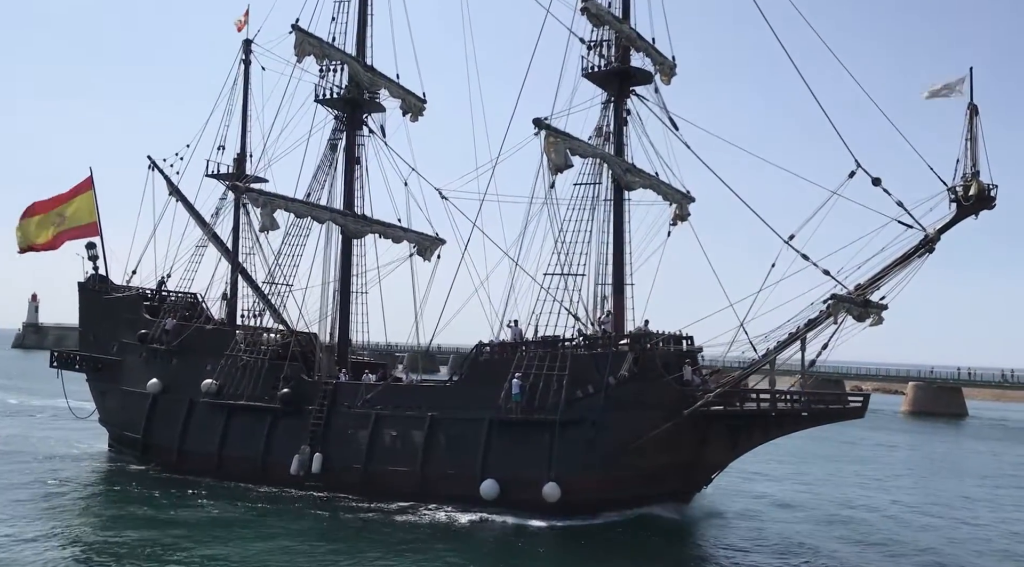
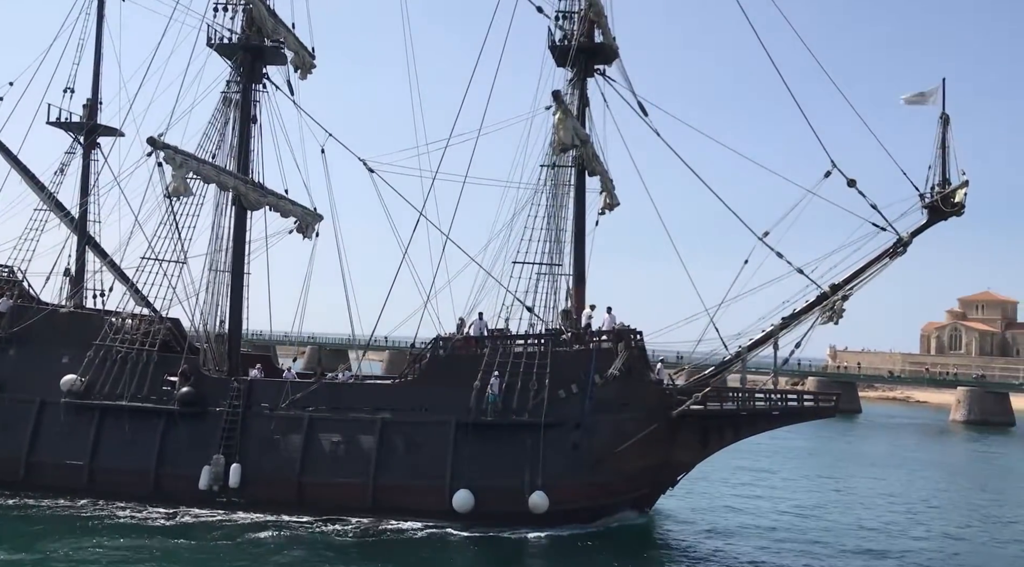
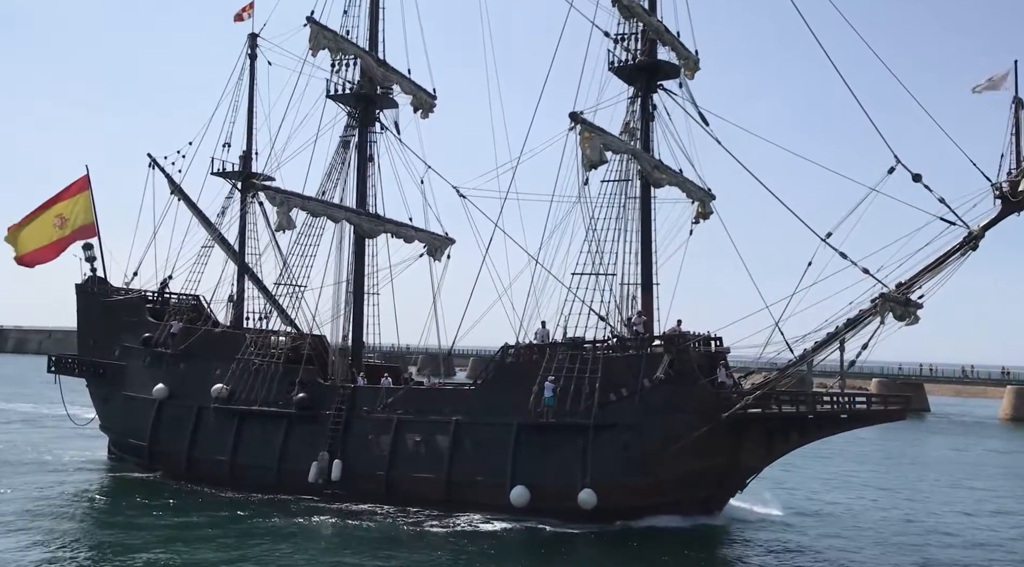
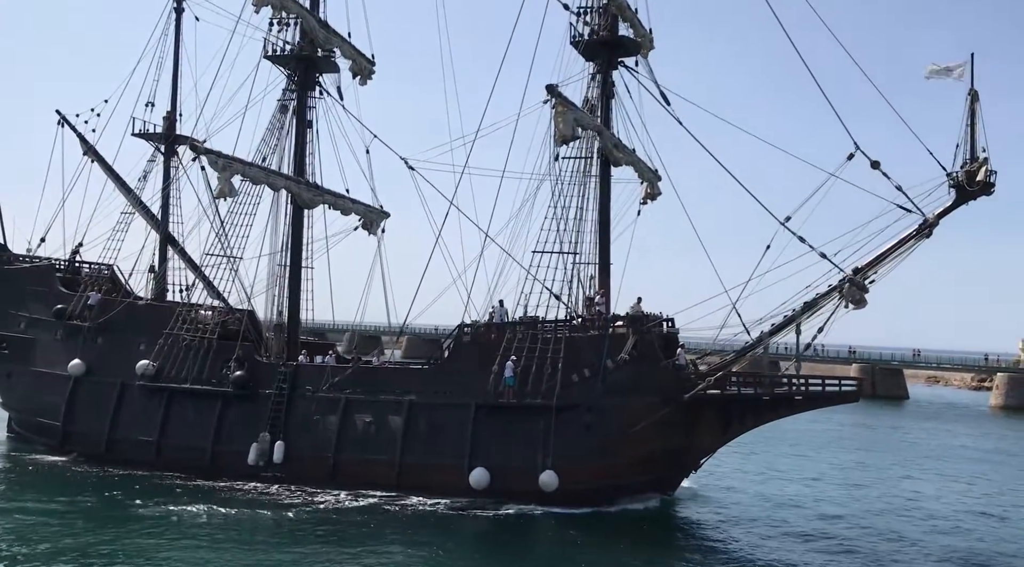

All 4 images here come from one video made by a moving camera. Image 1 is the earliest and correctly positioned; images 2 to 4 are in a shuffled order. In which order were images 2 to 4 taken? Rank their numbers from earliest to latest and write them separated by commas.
3, 4, 2
